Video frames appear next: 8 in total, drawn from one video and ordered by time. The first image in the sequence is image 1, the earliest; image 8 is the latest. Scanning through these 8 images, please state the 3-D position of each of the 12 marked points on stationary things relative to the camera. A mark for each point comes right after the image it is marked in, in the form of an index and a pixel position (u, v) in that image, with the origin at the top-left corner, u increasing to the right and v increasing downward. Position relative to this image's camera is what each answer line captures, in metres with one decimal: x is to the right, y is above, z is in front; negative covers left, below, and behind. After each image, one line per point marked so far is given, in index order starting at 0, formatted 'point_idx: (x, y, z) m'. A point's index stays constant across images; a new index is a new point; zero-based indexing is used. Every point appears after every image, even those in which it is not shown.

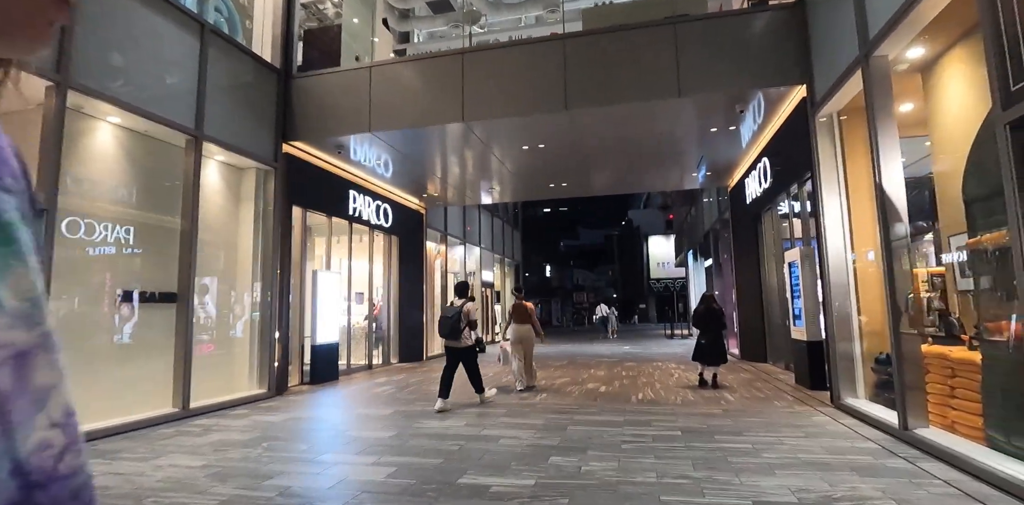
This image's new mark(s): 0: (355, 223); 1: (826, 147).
0: (-2.8, +0.5, +9.7) m
1: (+3.3, +1.1, +5.7) m
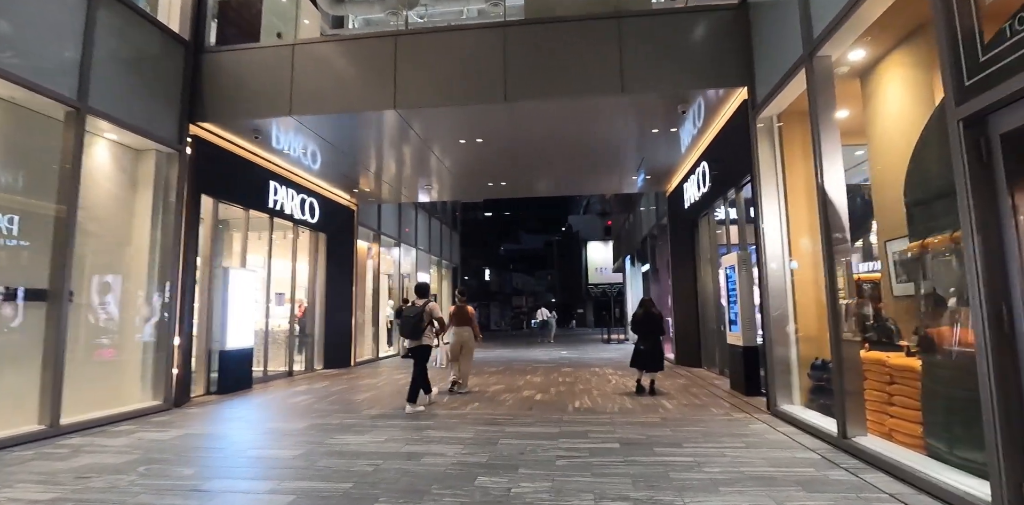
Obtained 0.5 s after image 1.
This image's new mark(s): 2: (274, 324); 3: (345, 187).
0: (-3.9, +0.6, +8.9) m
1: (+2.6, +1.1, +5.6) m
2: (-4.2, -1.2, +9.4) m
3: (-3.3, +1.3, +10.6) m
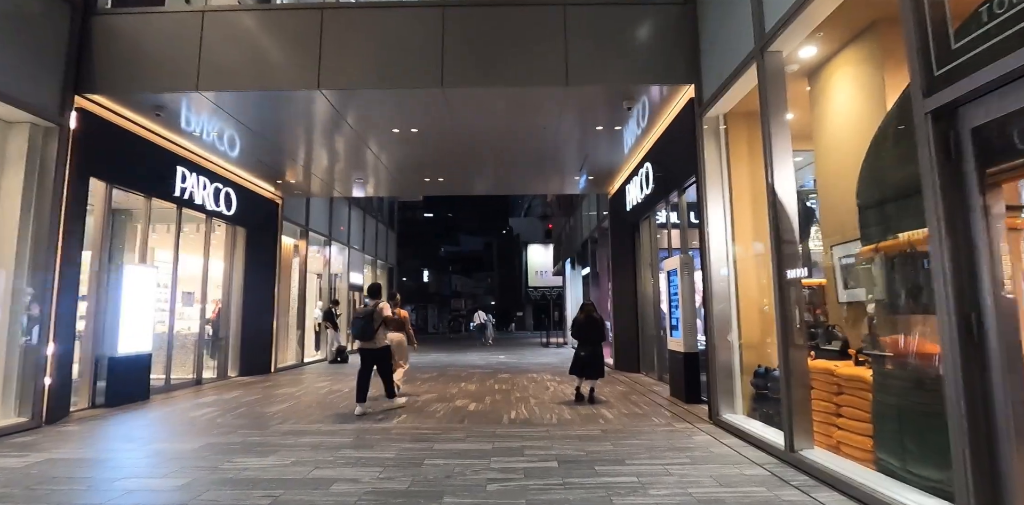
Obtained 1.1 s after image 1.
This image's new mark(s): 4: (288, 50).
0: (-4.9, +0.7, +8.0) m
1: (+2.0, +1.0, +5.4) m
2: (-5.2, -1.2, +8.4) m
3: (-4.4, +1.4, +9.8) m
4: (-2.4, +2.2, +5.8) m
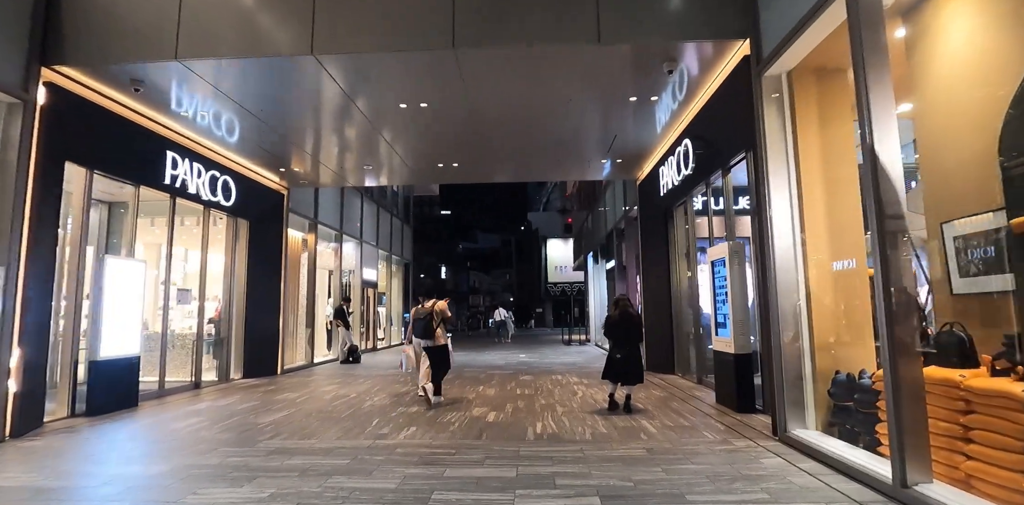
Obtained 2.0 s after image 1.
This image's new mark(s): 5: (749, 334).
0: (-4.6, +0.7, +7.4) m
1: (+2.2, +1.2, +4.6) m
2: (-4.9, -1.1, +7.9) m
3: (-4.1, +1.5, +9.1) m
4: (-2.2, +2.3, +5.1) m
5: (+2.4, -0.8, +5.4) m
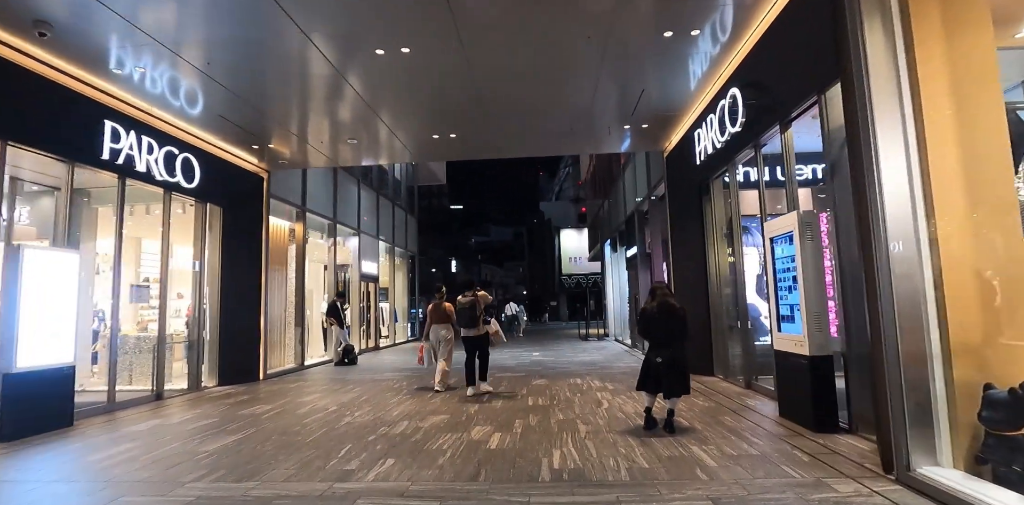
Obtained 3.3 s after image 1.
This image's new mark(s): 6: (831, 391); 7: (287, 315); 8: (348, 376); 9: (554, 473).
0: (-4.5, +0.9, +6.3) m
1: (+2.2, +1.4, +3.3) m
2: (-4.8, -0.9, +6.8) m
3: (-4.0, +1.6, +8.0) m
4: (-2.2, +2.4, +4.0) m
5: (+2.4, -0.6, +4.1) m
6: (+2.4, -1.1, +4.1) m
7: (-4.2, -1.2, +9.9) m
8: (-2.8, -2.1, +9.1) m
9: (+0.3, -1.3, +3.3) m
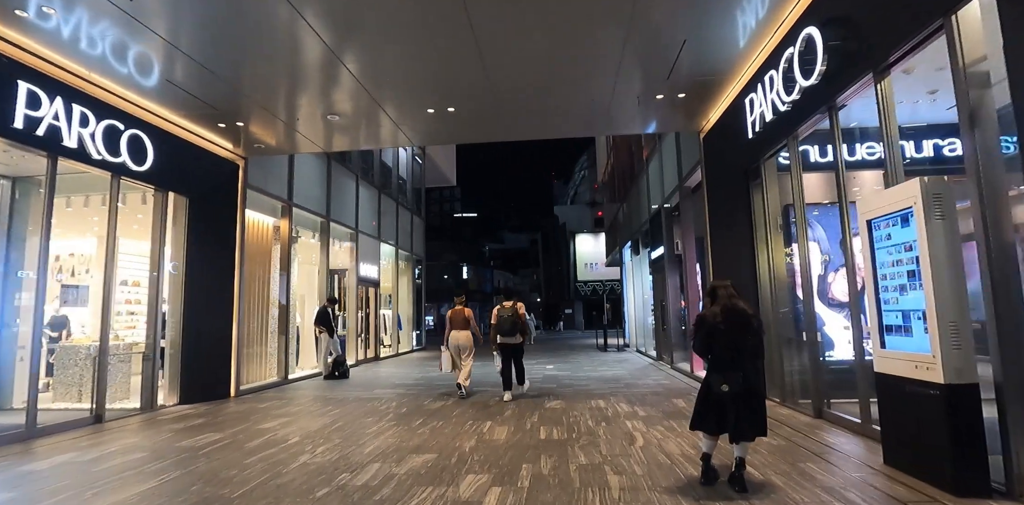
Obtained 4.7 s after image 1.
0: (-4.4, +0.9, +5.2) m
1: (+2.2, +1.5, +2.1) m
2: (-4.7, -0.9, +5.7) m
3: (-3.9, +1.7, +7.0) m
4: (-2.2, +2.5, +2.9) m
5: (+2.4, -0.5, +2.9) m
6: (+2.5, -1.0, +2.9) m
7: (-4.0, -1.2, +8.8) m
8: (-2.6, -2.1, +8.0) m
9: (+0.3, -1.2, +2.1) m
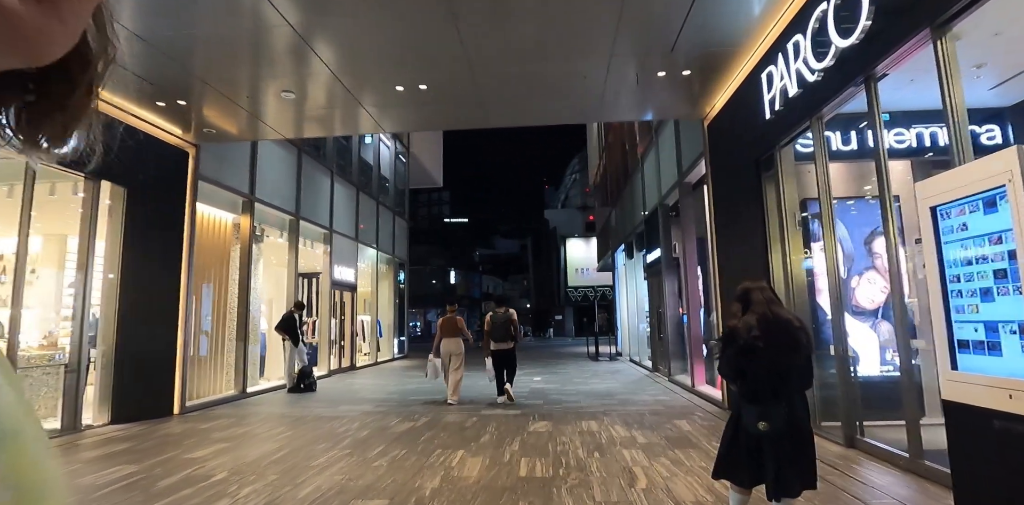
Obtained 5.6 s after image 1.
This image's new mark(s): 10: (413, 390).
0: (-4.6, +1.0, +4.4) m
1: (+2.1, +1.5, +1.4) m
2: (-4.9, -0.8, +4.8) m
3: (-4.1, +1.7, +6.1) m
4: (-2.3, +2.6, +2.1) m
5: (+2.3, -0.5, +2.1) m
6: (+2.3, -1.0, +2.1) m
7: (-4.2, -1.2, +7.9) m
8: (-2.9, -2.1, +7.1) m
9: (+0.1, -1.2, +1.3) m
10: (-1.6, -2.2, +8.8) m
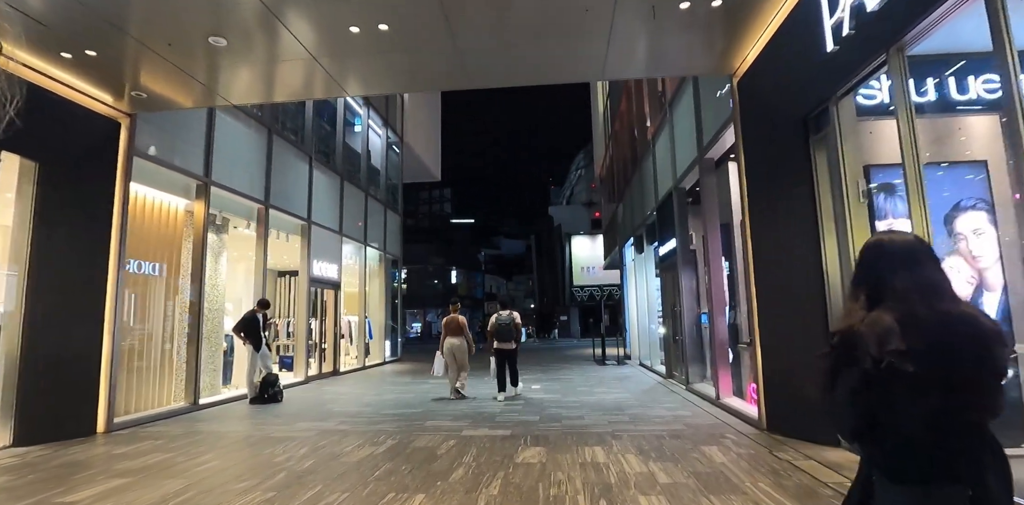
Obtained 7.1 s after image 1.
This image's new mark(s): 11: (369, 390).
0: (-4.7, +1.1, +3.4) m
1: (+1.9, +1.7, +0.3) m
2: (-5.0, -0.7, +3.8) m
3: (-4.2, +1.8, +5.1) m
4: (-2.5, +2.7, +1.0) m
5: (+2.1, -0.3, +1.0) m
6: (+2.2, -0.8, +1.0) m
7: (-4.3, -1.0, +6.9) m
8: (-3.0, -1.9, +6.1) m
9: (-0.1, -1.0, +0.2) m
10: (-1.7, -2.1, +7.7) m
11: (-2.4, -2.3, +9.0) m
